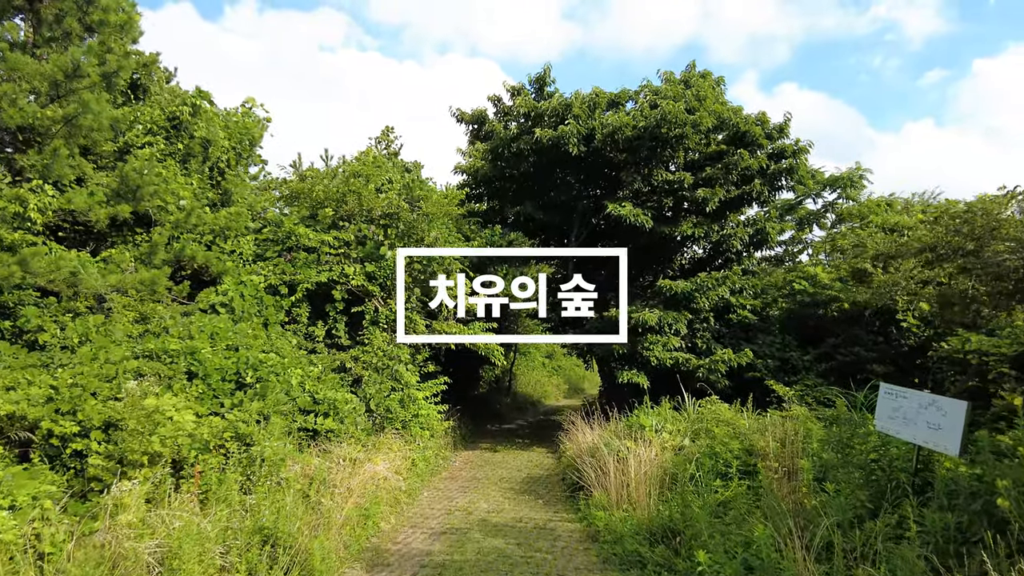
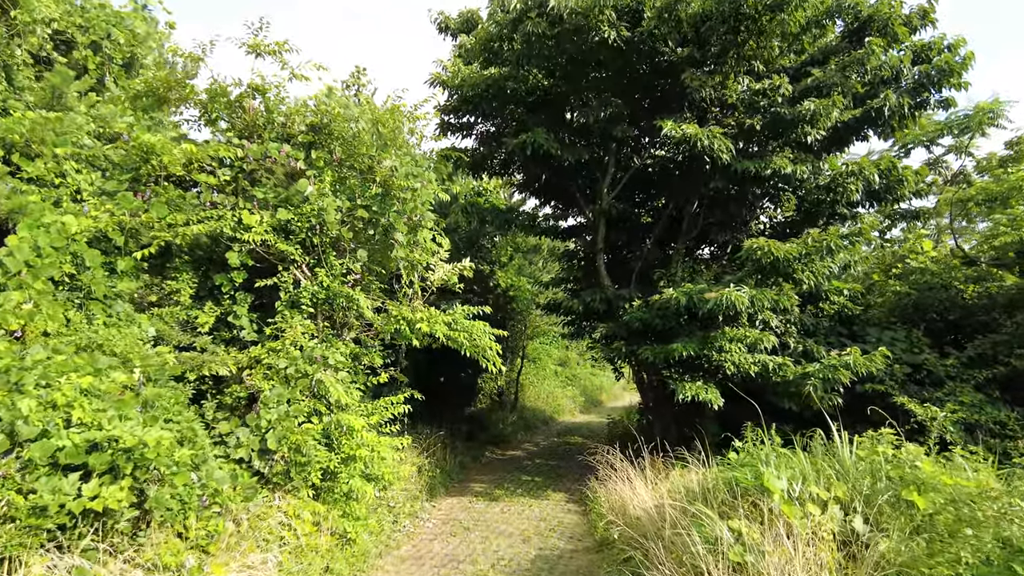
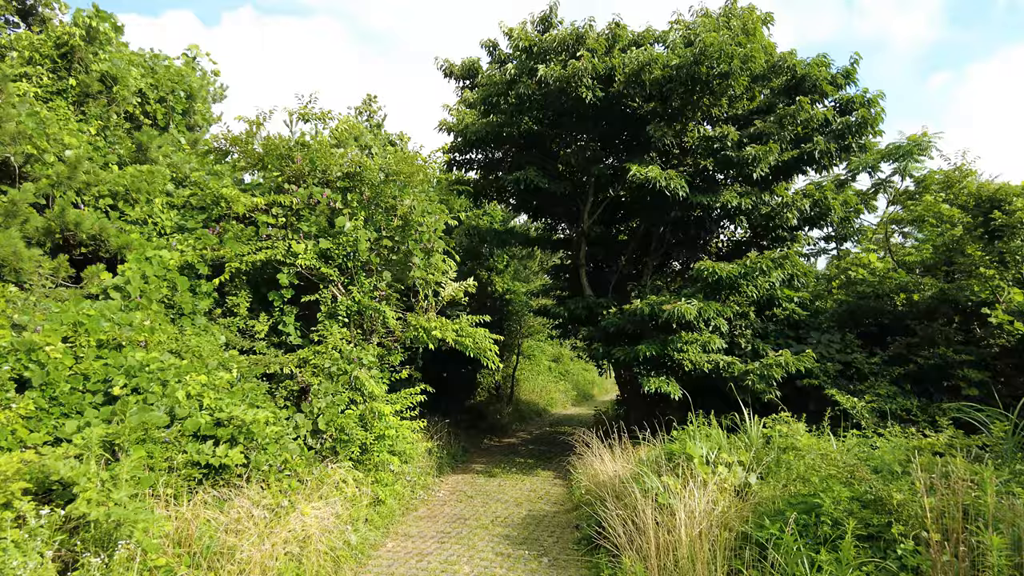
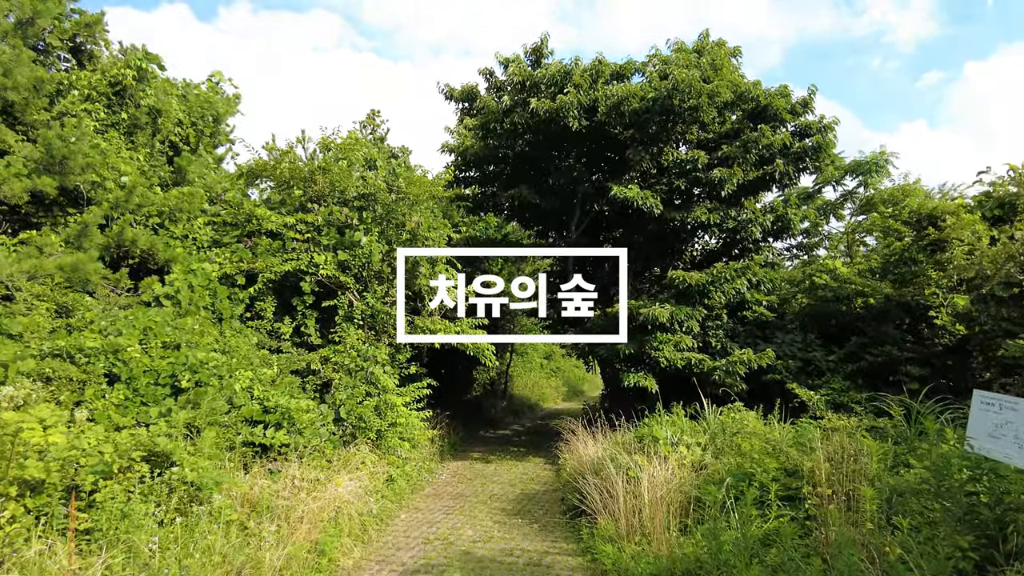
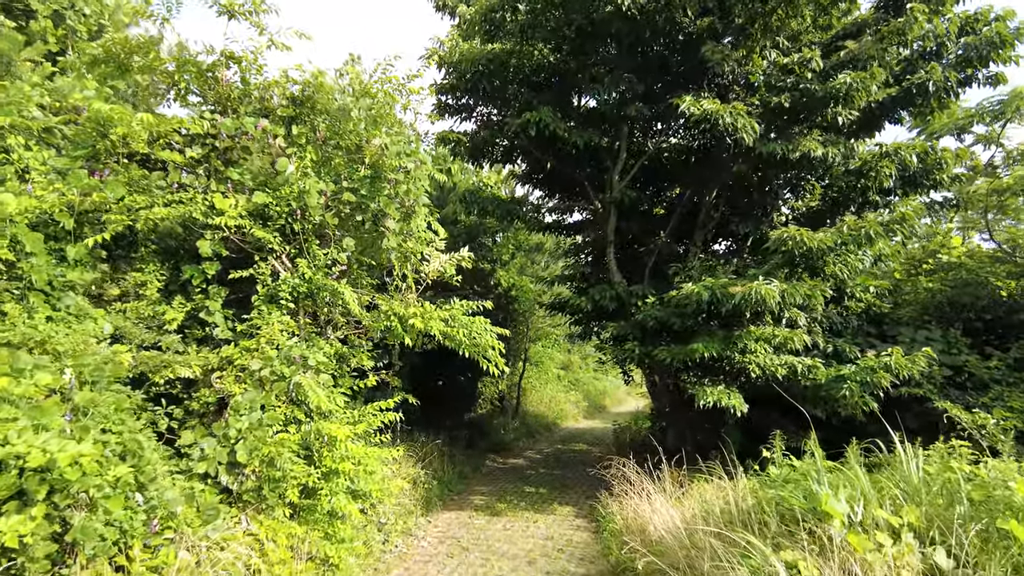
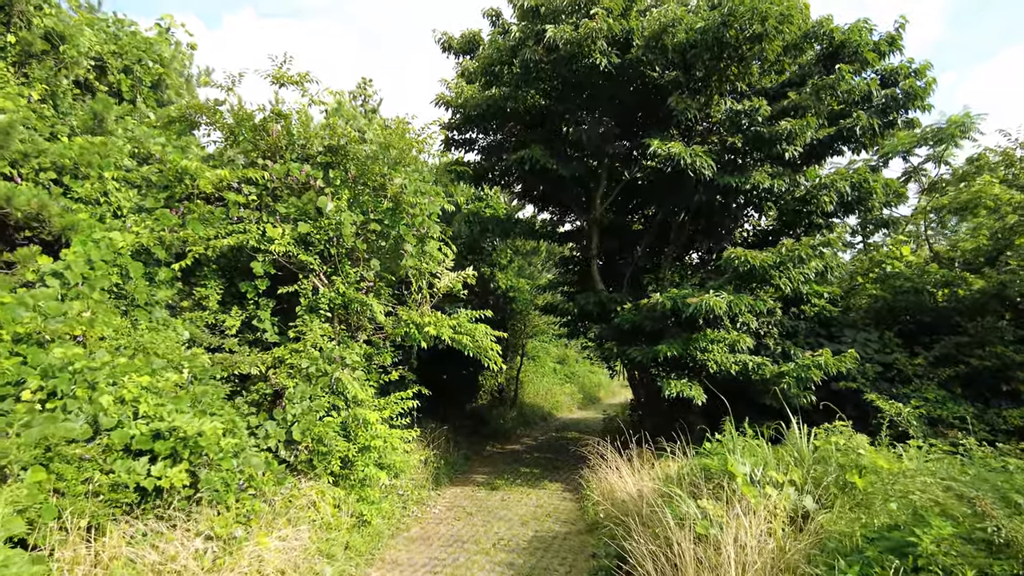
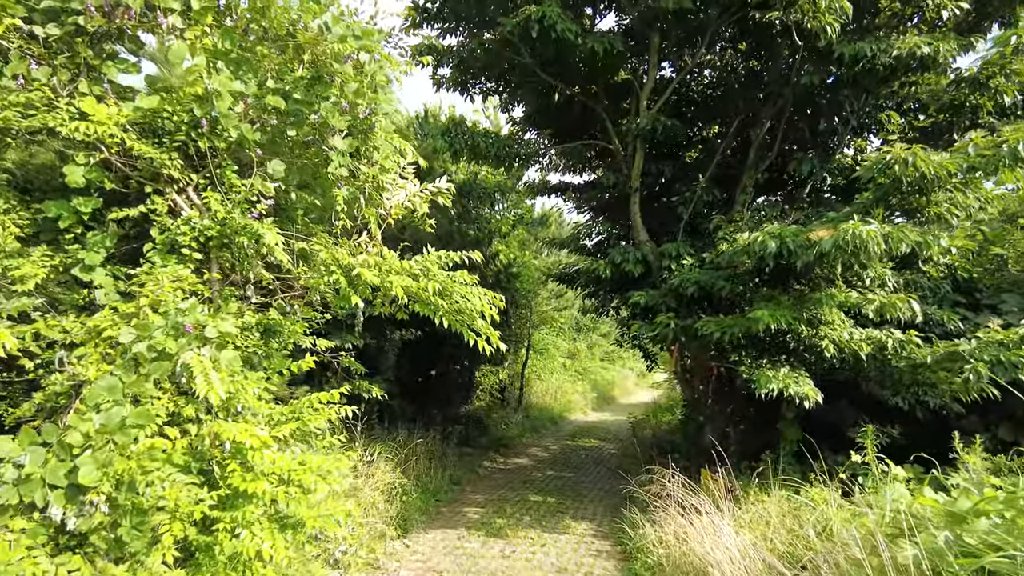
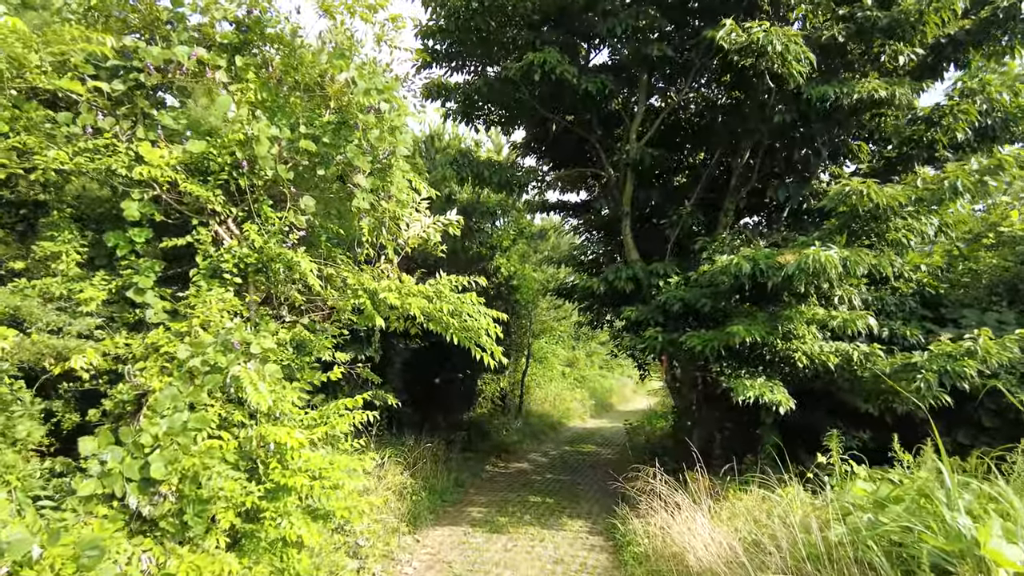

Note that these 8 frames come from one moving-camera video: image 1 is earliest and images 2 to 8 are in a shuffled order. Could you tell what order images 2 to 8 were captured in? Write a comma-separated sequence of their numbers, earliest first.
4, 3, 6, 2, 5, 8, 7
